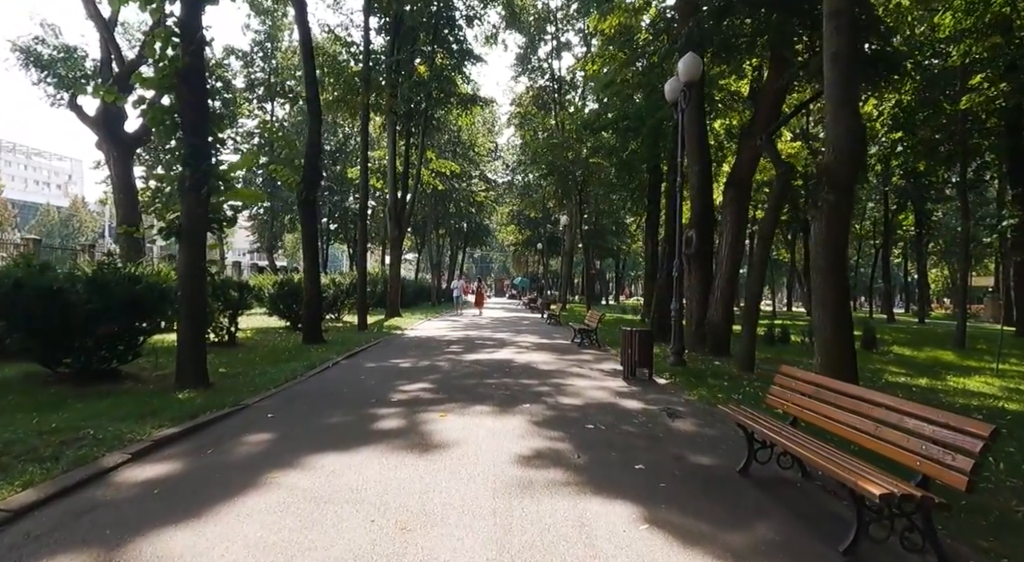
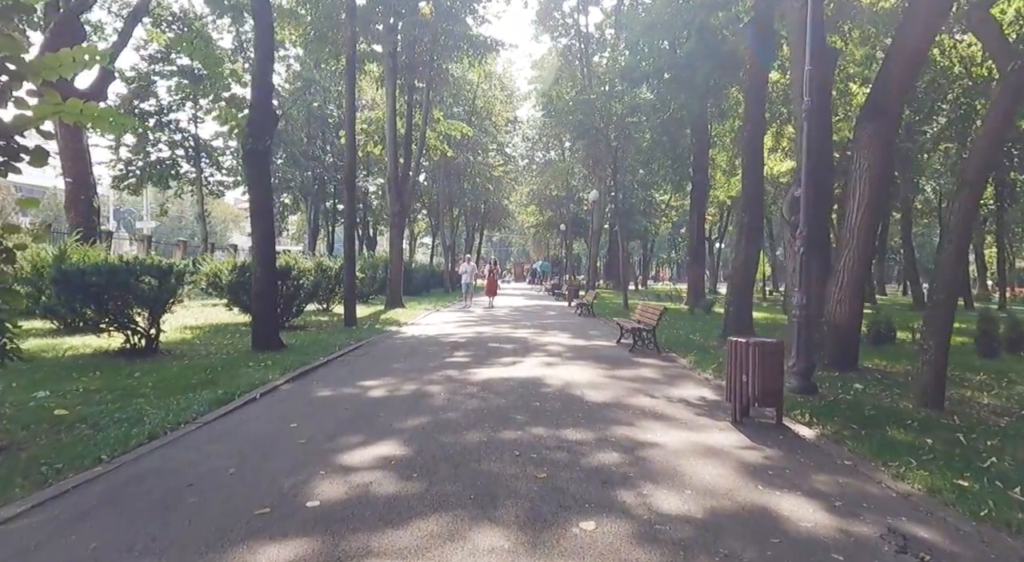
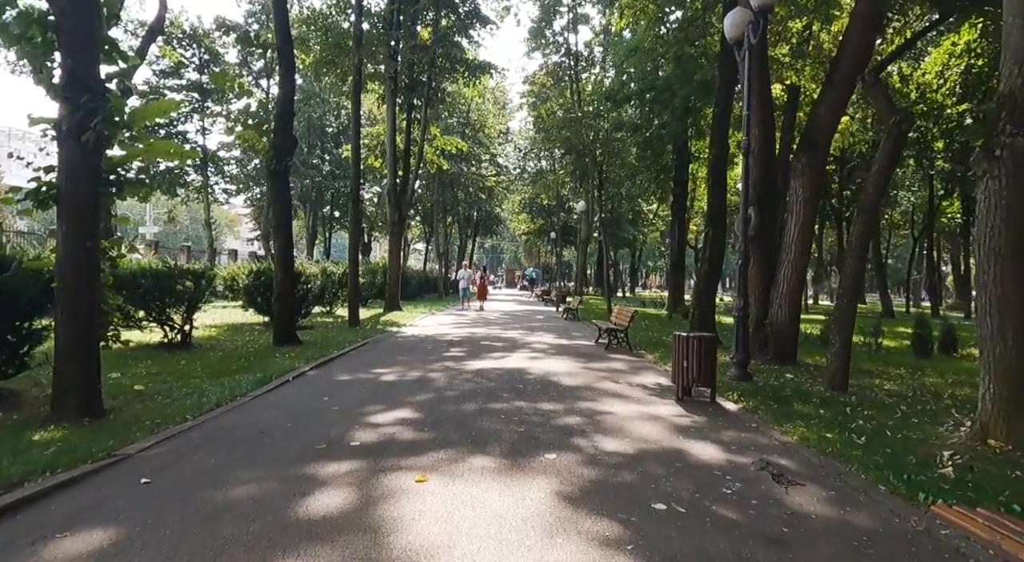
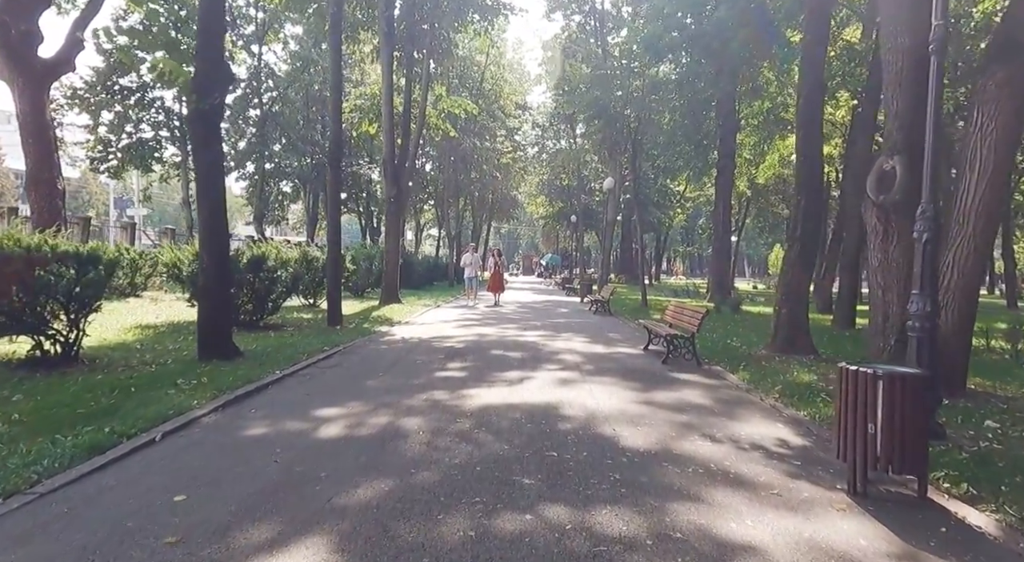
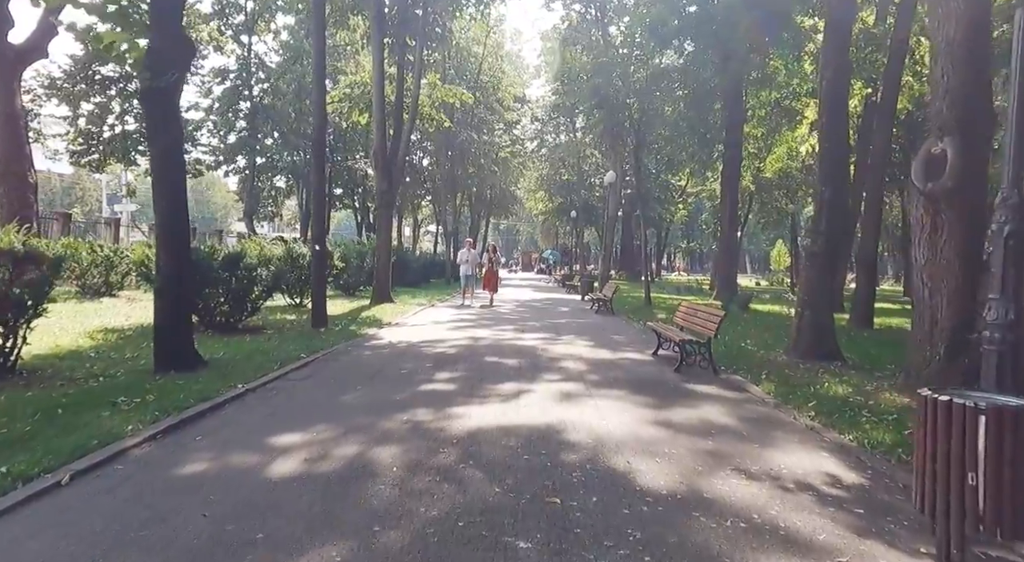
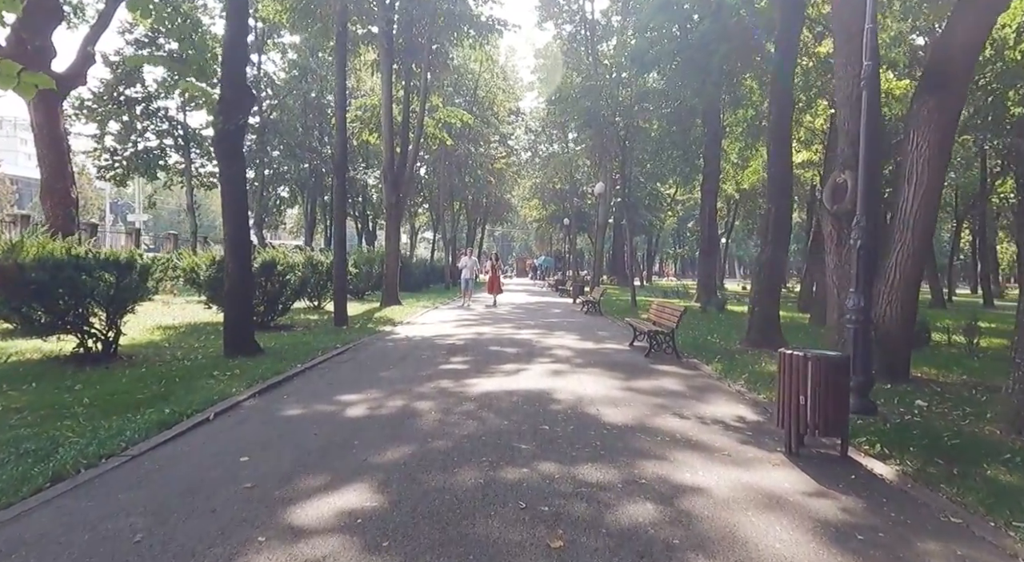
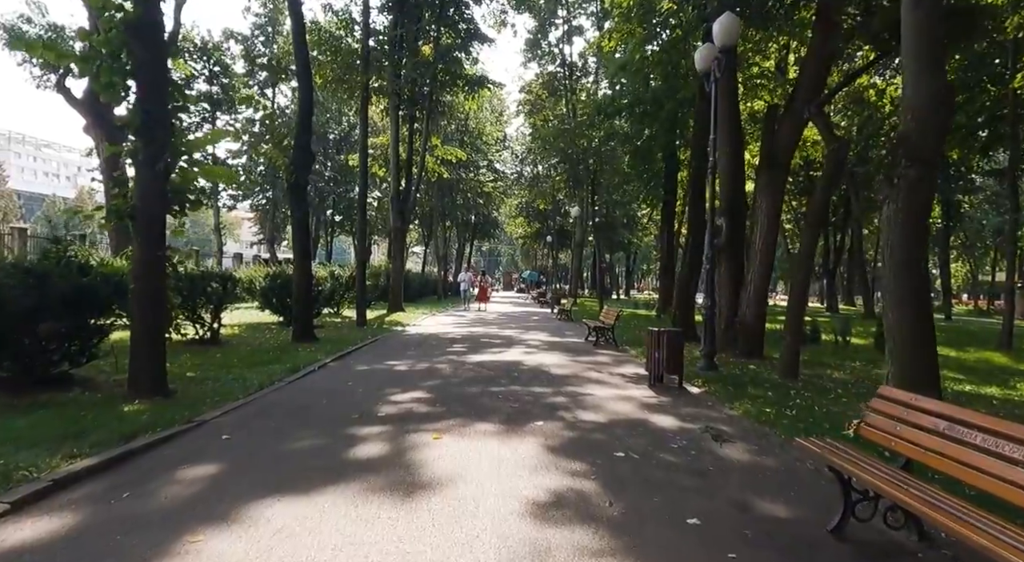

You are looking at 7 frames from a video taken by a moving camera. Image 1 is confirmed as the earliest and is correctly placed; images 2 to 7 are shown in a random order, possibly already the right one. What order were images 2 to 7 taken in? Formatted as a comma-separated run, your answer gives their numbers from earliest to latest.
7, 3, 2, 6, 4, 5
